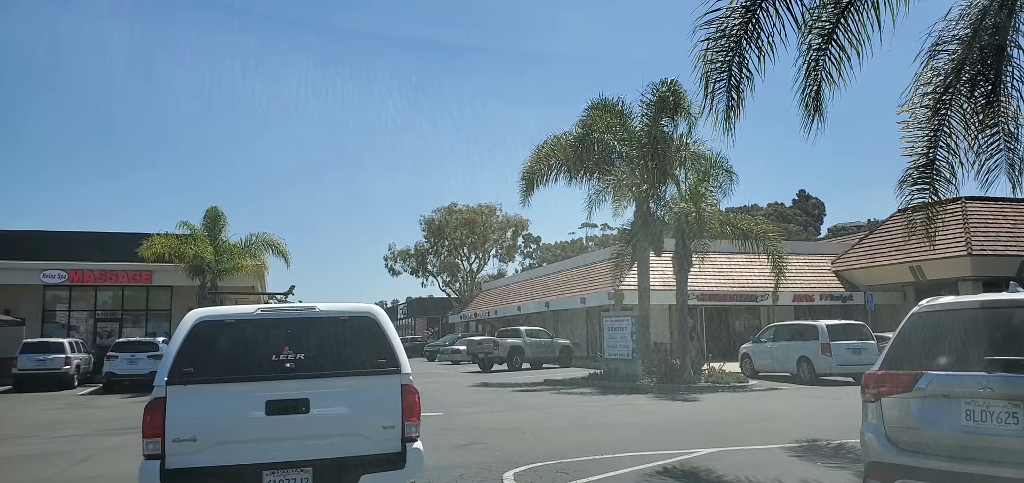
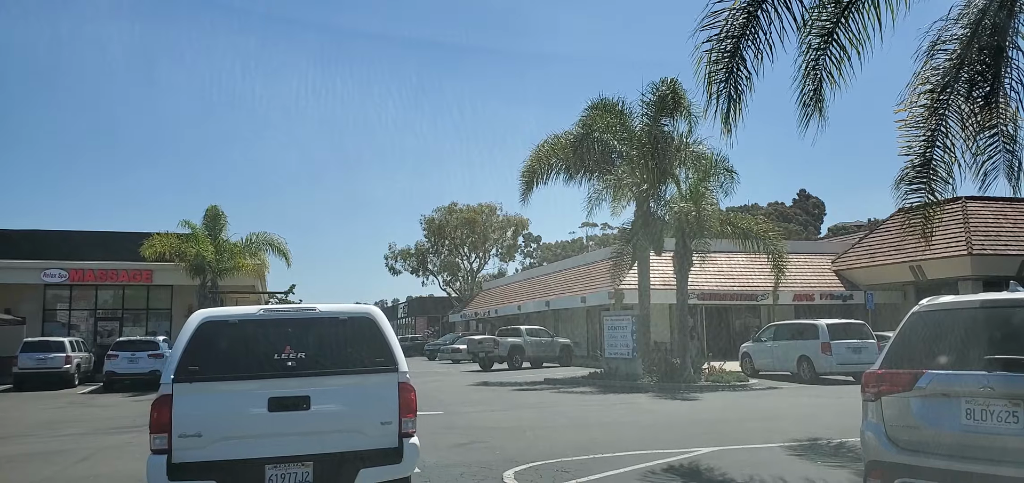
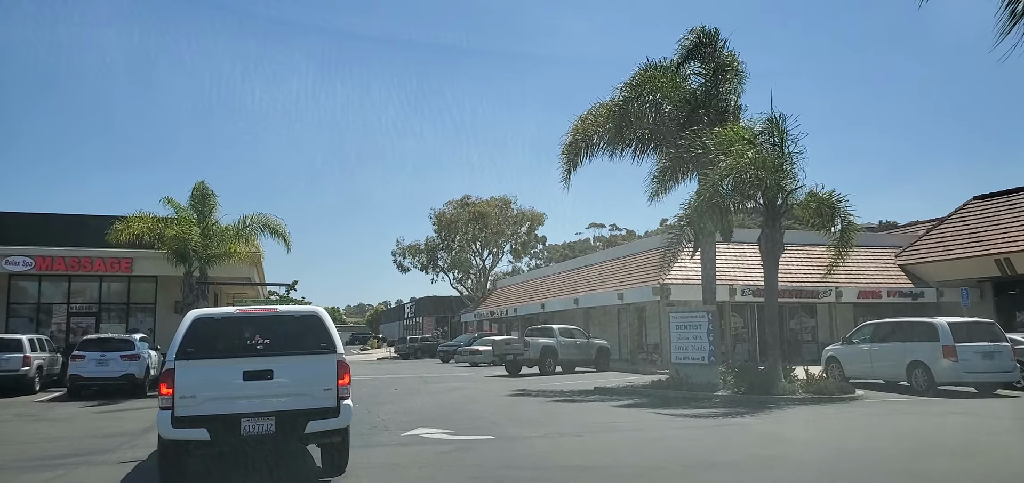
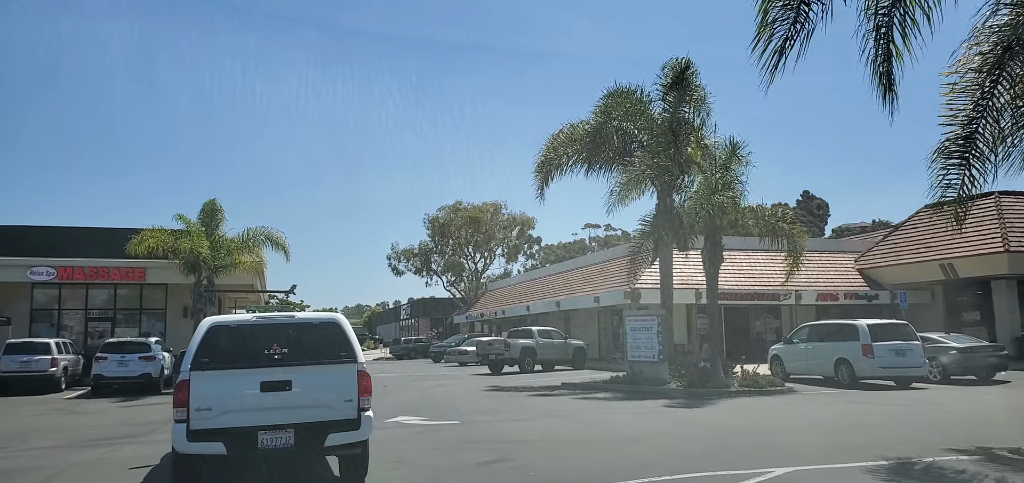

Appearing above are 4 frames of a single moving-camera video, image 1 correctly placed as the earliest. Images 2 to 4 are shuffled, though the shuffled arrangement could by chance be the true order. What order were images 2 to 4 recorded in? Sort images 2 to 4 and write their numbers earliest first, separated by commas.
2, 4, 3
